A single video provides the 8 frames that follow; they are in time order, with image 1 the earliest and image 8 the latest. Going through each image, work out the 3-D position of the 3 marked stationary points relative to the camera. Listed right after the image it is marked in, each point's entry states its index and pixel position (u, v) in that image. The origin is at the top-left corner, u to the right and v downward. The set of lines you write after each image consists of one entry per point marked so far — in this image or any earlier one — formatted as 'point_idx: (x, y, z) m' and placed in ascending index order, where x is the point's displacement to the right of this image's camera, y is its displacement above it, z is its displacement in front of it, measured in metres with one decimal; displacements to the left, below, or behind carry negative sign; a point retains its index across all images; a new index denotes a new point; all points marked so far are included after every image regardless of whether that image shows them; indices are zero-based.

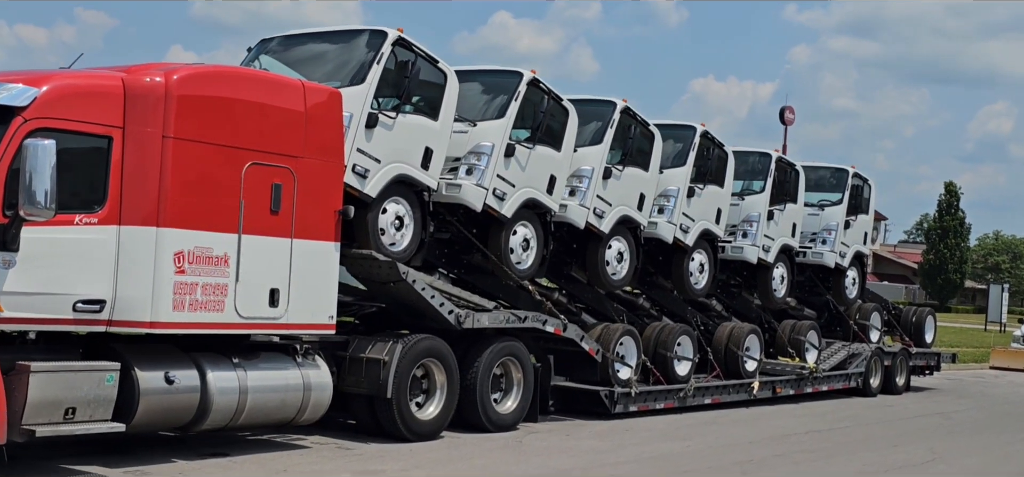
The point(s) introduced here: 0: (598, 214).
0: (+0.7, +0.2, +11.9) m
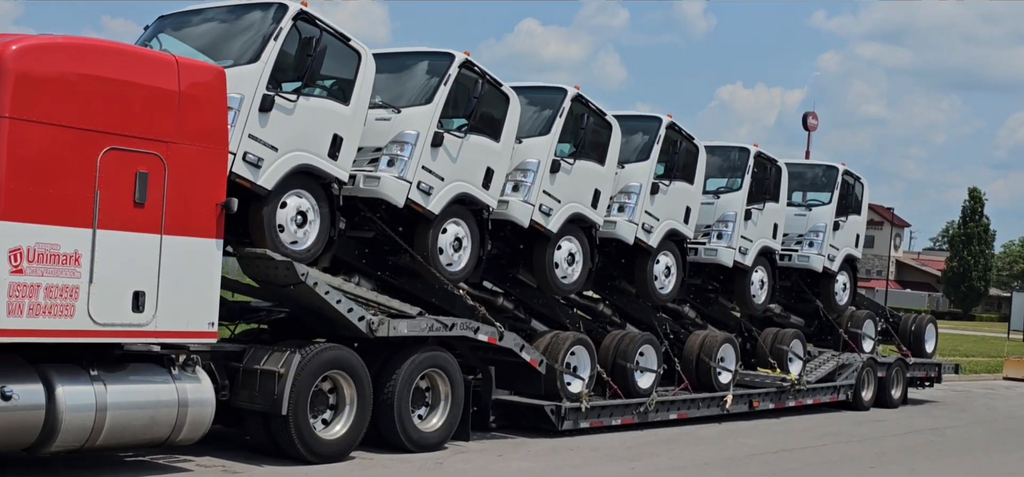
0: (+0.2, +0.2, +10.8) m
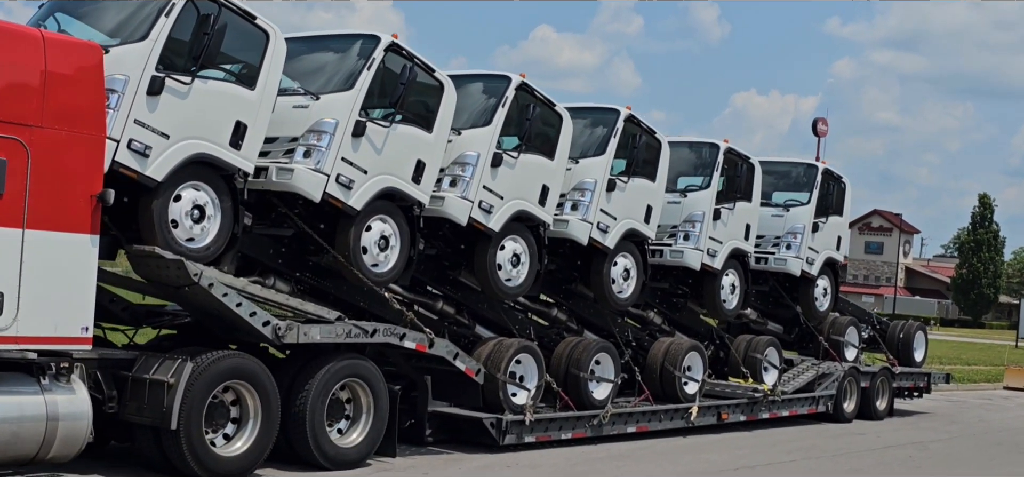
0: (-0.2, +0.2, +10.0) m
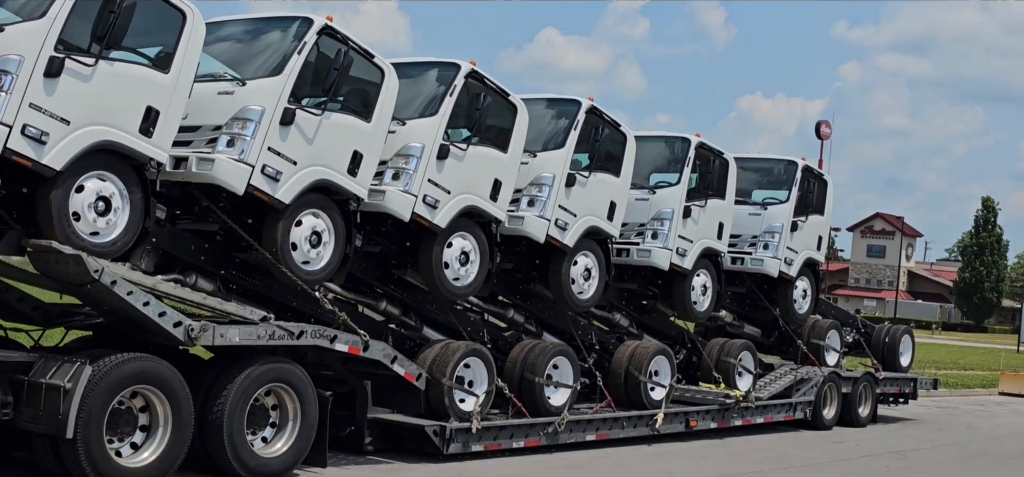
0: (-0.6, +0.2, +9.4) m
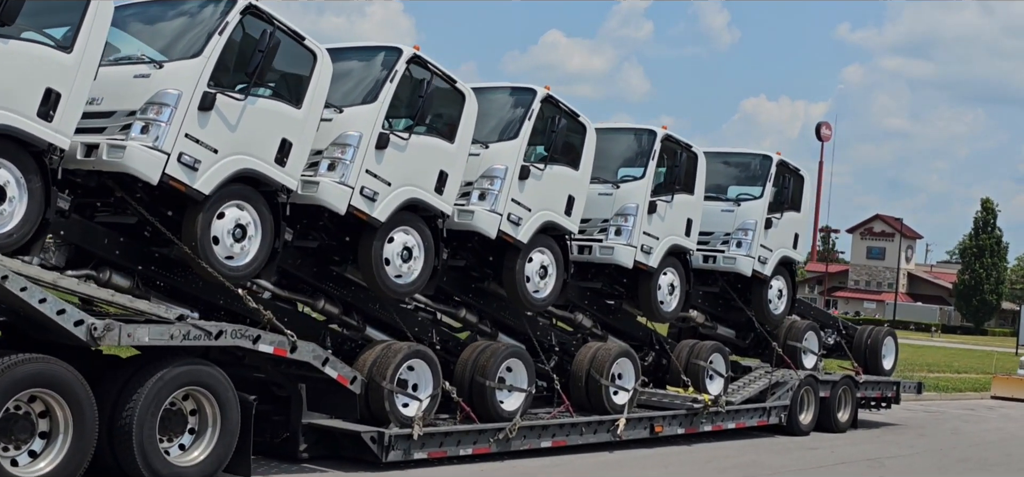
0: (-0.9, +0.3, +8.9) m
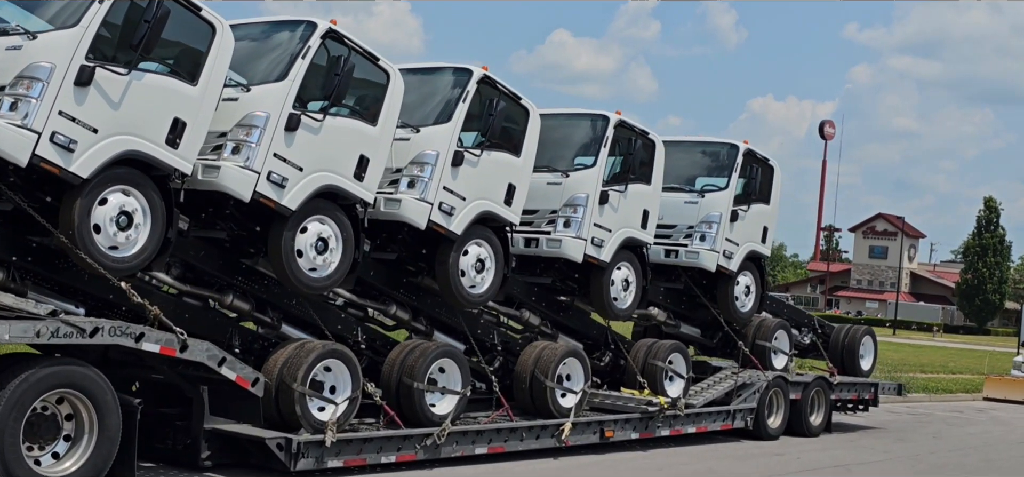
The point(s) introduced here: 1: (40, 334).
0: (-1.4, +0.3, +8.2) m
1: (-2.3, -0.5, +6.7) m
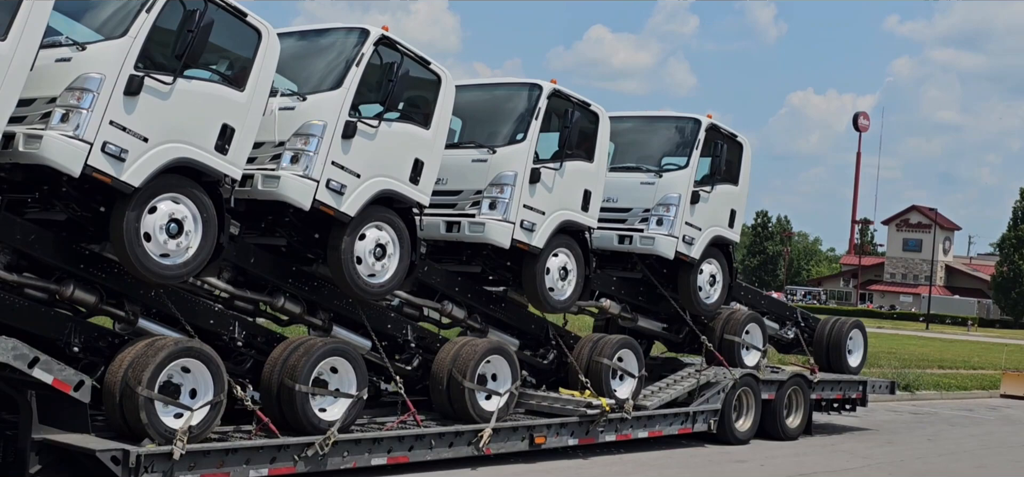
0: (-2.0, +0.4, +7.1) m
1: (-2.9, -0.4, +5.6) m
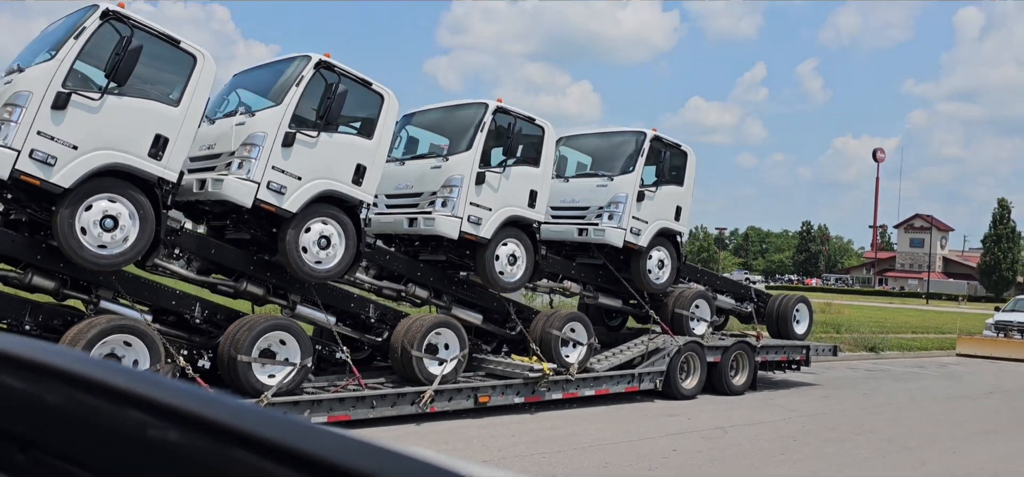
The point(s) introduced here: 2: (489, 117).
0: (-2.8, +0.5, +8.7) m
1: (-4.0, -0.3, +7.5) m
2: (-0.1, +1.0, +11.3) m
